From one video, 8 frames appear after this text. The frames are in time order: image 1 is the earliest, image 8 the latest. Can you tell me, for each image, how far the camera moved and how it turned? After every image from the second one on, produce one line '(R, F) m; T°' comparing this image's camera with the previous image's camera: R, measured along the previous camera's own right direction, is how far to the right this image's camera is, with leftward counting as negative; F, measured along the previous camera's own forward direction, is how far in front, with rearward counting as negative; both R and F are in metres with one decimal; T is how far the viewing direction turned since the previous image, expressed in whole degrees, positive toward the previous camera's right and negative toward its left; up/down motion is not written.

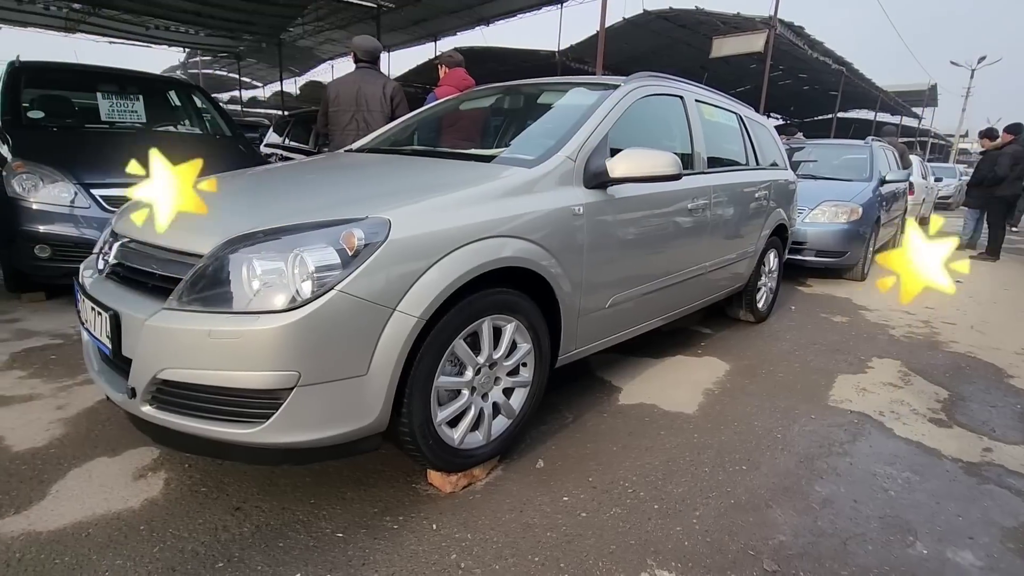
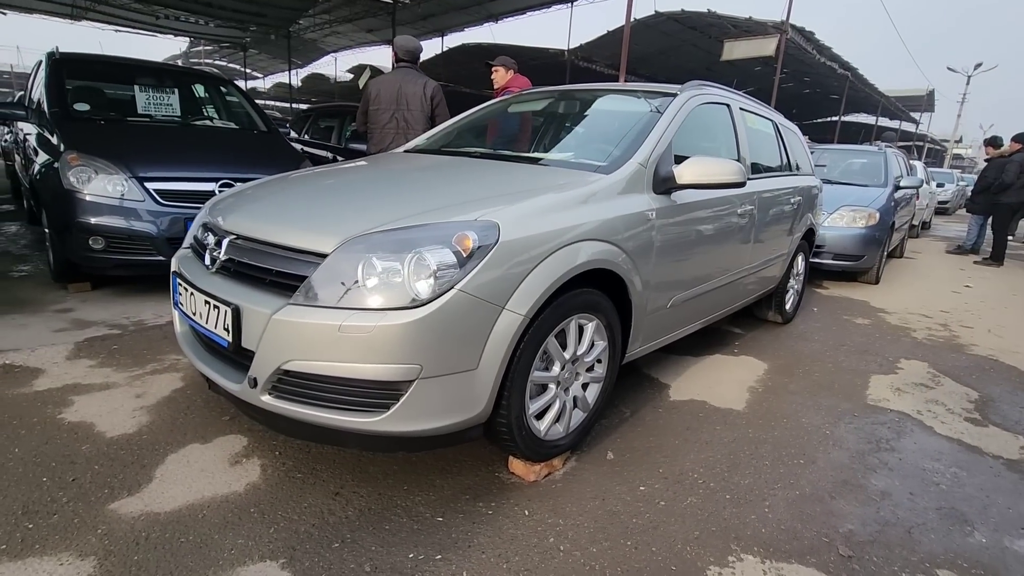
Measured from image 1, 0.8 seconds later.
(-0.4, -0.1) m; +1°
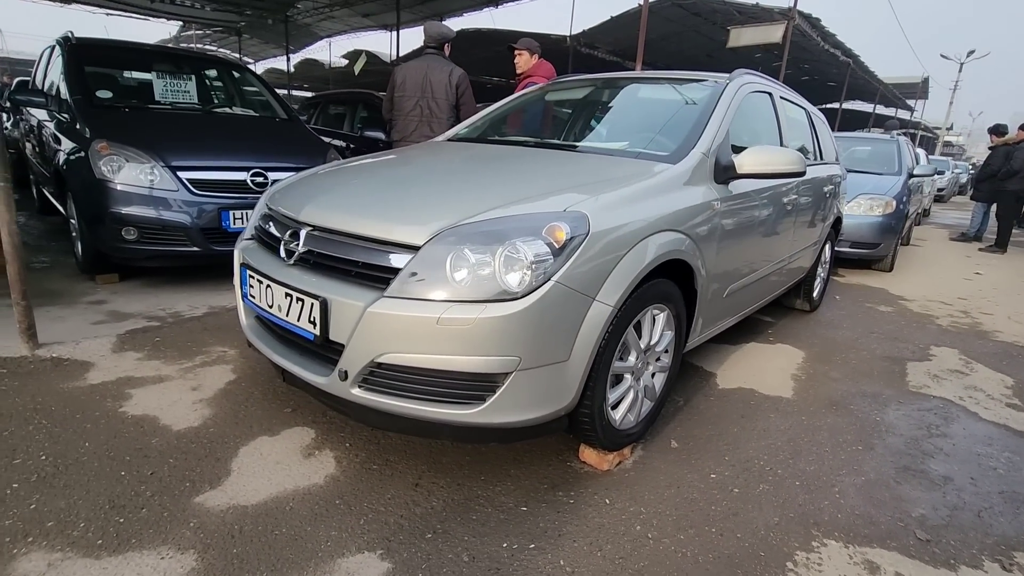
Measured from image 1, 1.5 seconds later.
(-0.3, 0.0) m; +1°
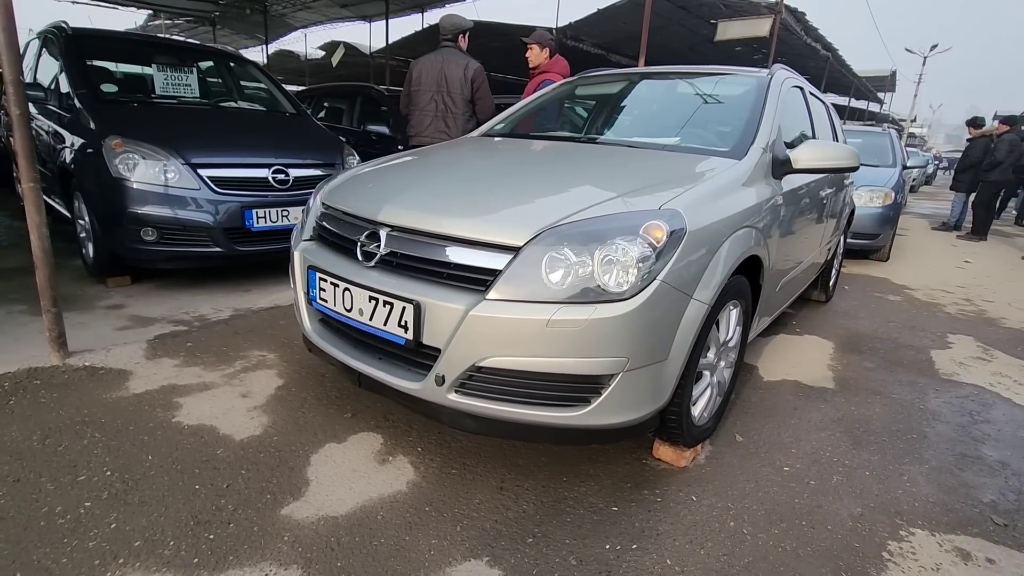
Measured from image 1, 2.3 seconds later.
(-0.4, 0.0) m; +3°
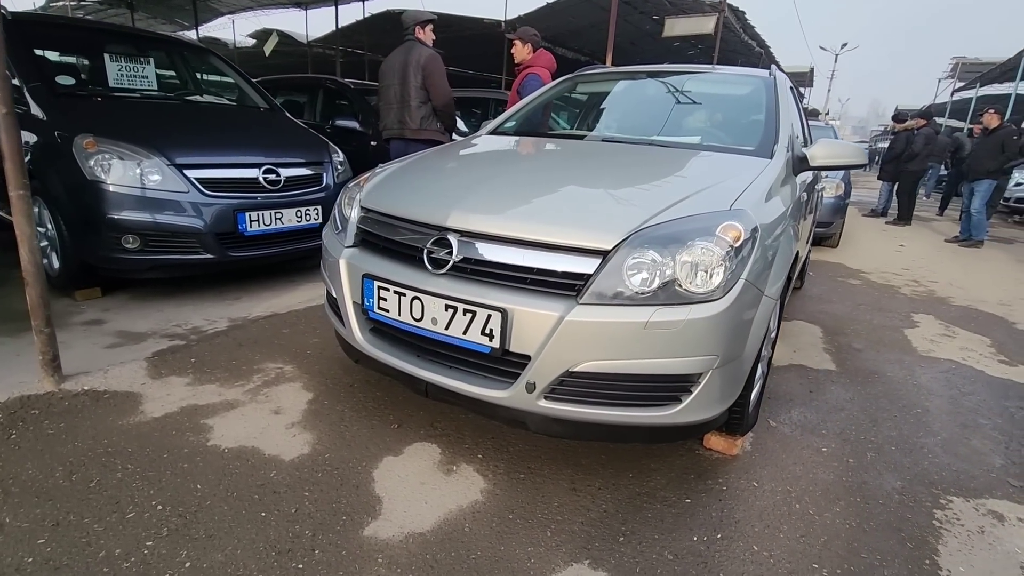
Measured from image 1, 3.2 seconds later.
(-0.5, 0.0) m; +7°
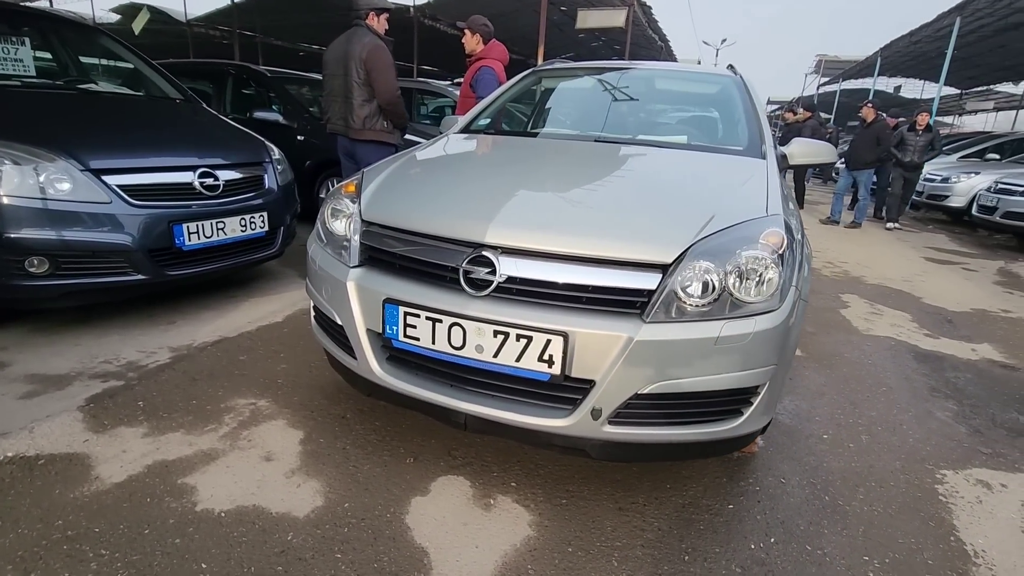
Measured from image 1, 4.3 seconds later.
(-0.4, +0.2) m; +10°
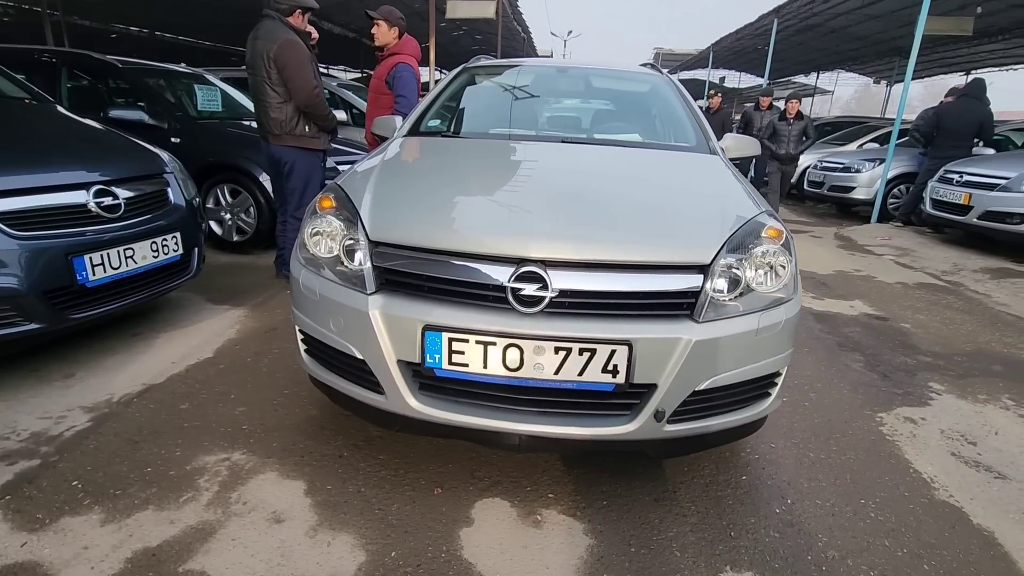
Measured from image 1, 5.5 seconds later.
(-0.5, +0.1) m; +14°
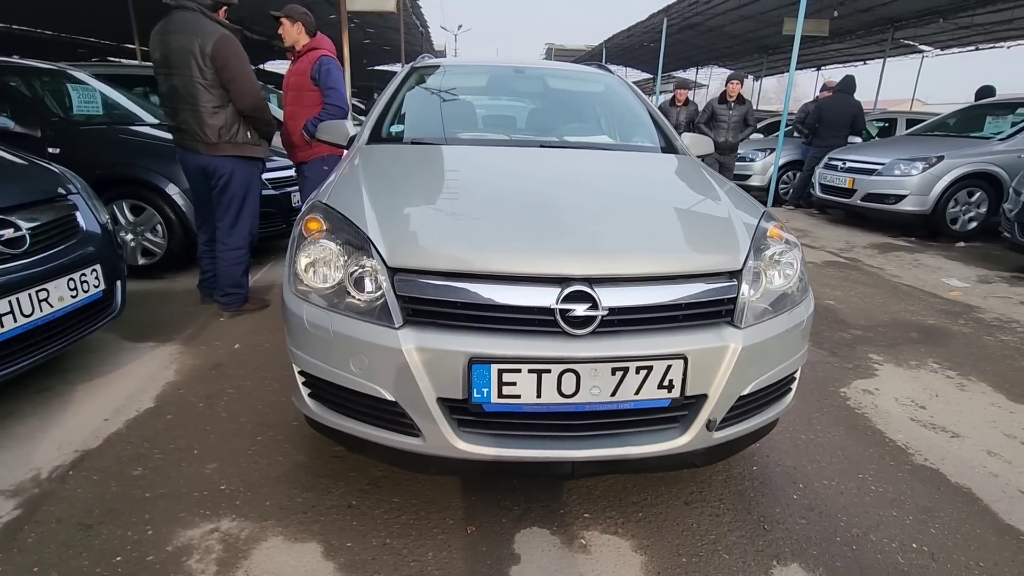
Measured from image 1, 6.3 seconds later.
(-0.4, +0.1) m; +10°
